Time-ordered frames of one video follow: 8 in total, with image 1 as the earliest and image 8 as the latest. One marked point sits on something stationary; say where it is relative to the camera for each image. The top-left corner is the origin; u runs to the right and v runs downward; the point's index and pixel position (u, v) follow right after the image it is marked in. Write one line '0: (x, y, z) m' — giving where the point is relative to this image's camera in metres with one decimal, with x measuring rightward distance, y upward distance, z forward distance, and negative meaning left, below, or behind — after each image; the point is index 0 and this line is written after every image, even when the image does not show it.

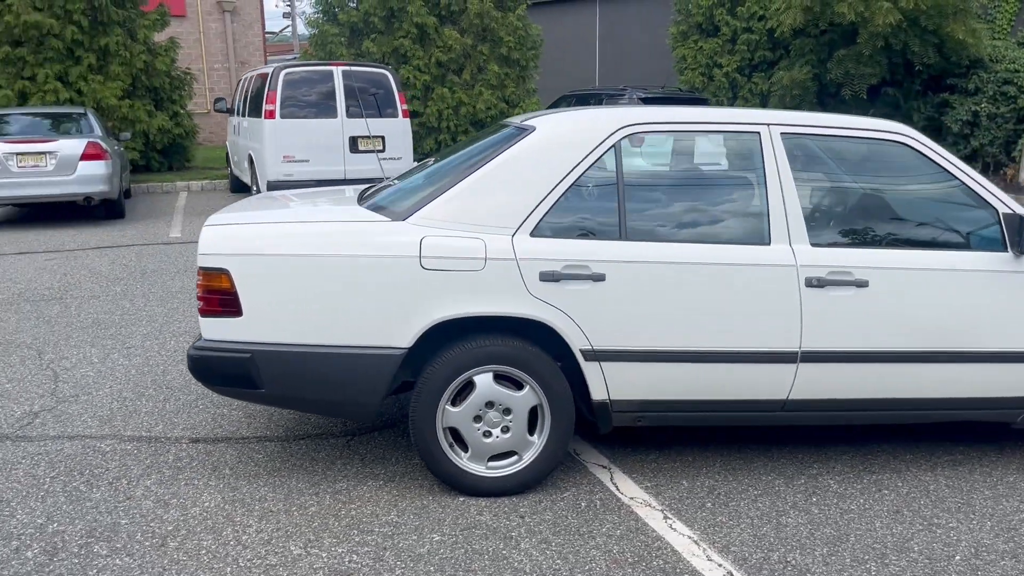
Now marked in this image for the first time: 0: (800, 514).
0: (+1.3, -1.0, +4.0) m
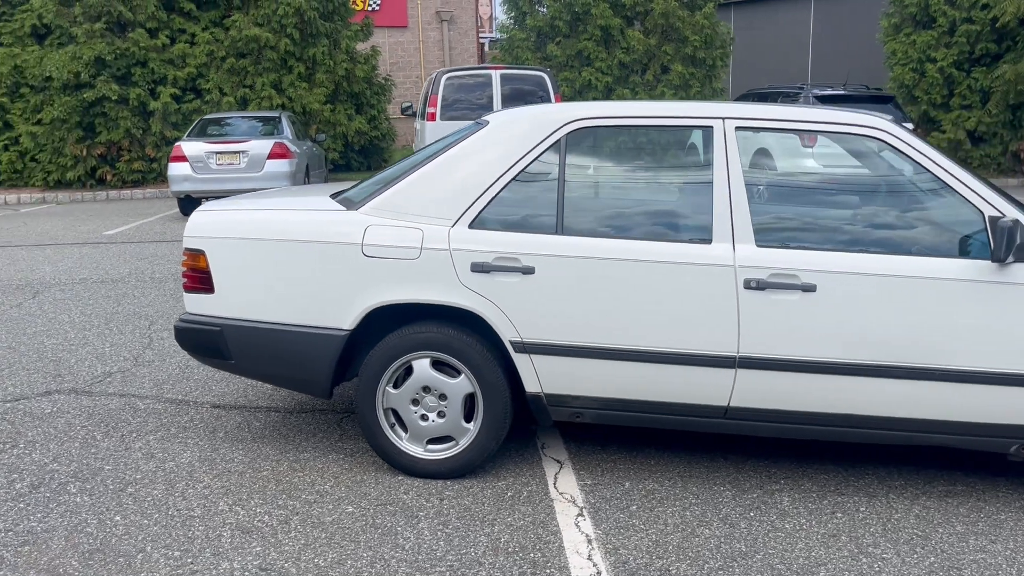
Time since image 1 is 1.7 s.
0: (+0.9, -1.0, +3.8) m
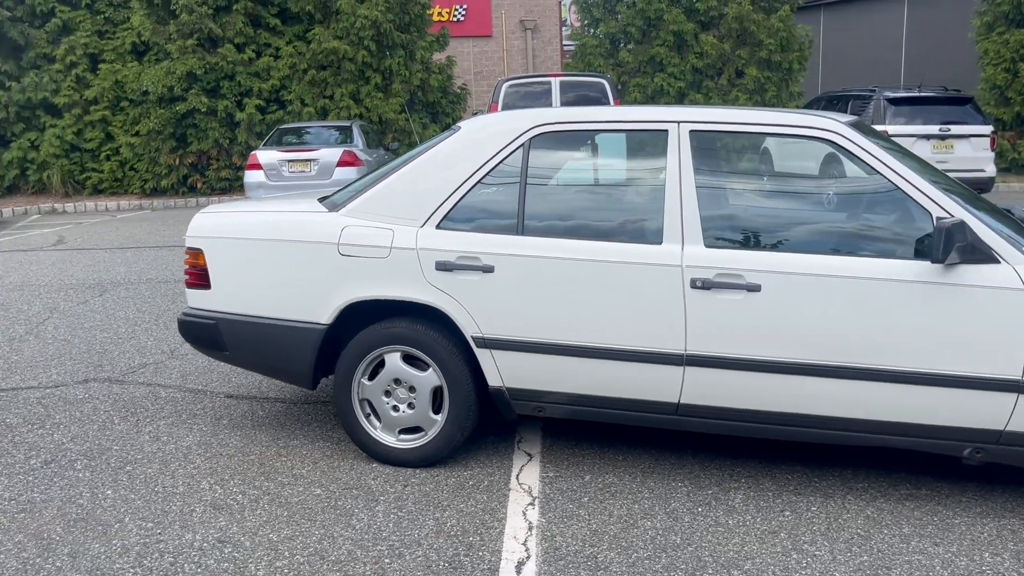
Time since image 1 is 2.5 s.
0: (+0.7, -1.0, +3.9) m
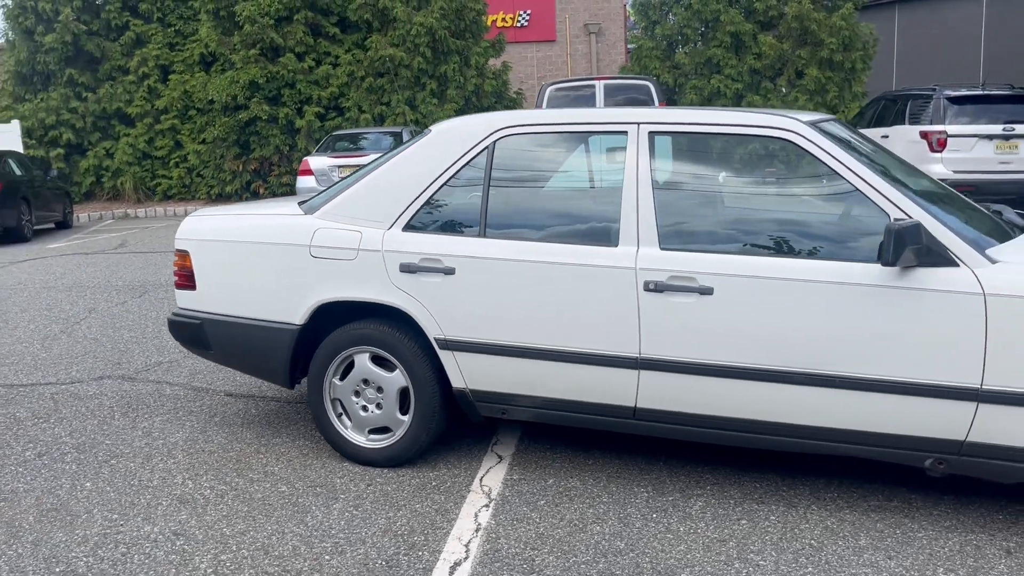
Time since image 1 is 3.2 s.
0: (+0.4, -1.0, +3.8) m
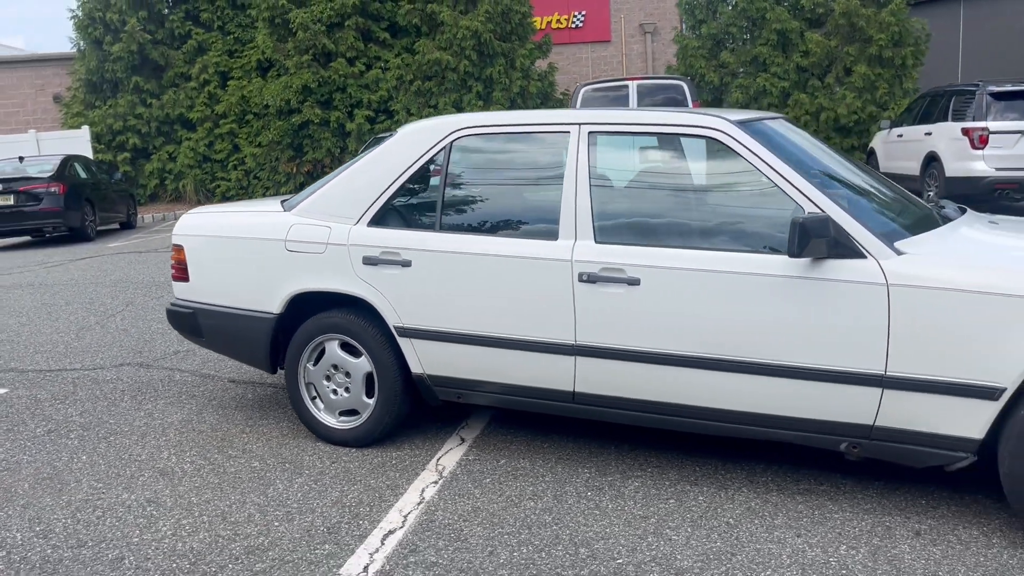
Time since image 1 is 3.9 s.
0: (+0.2, -1.0, +4.0) m
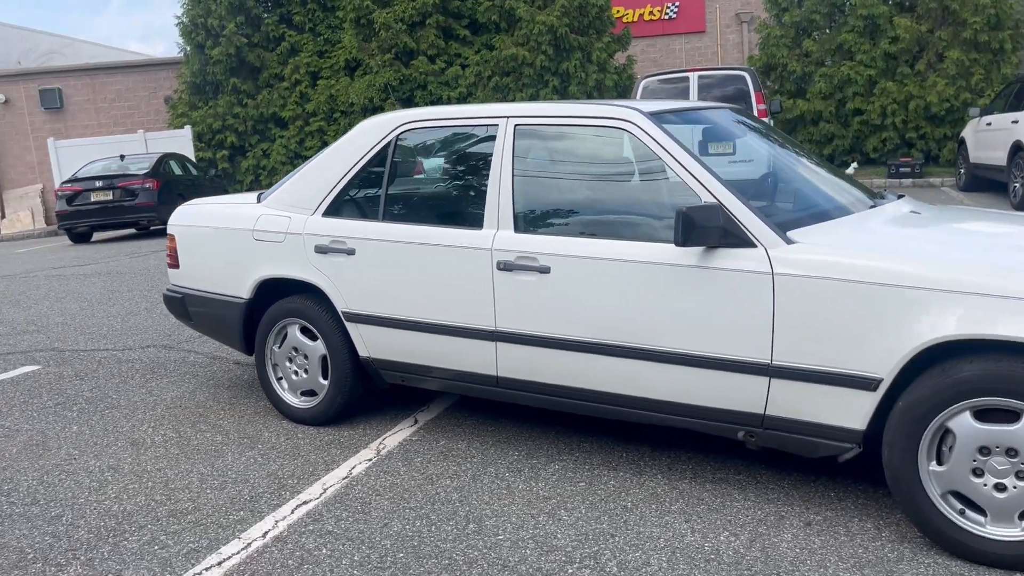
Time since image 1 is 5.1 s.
0: (-0.2, -0.9, +4.2) m
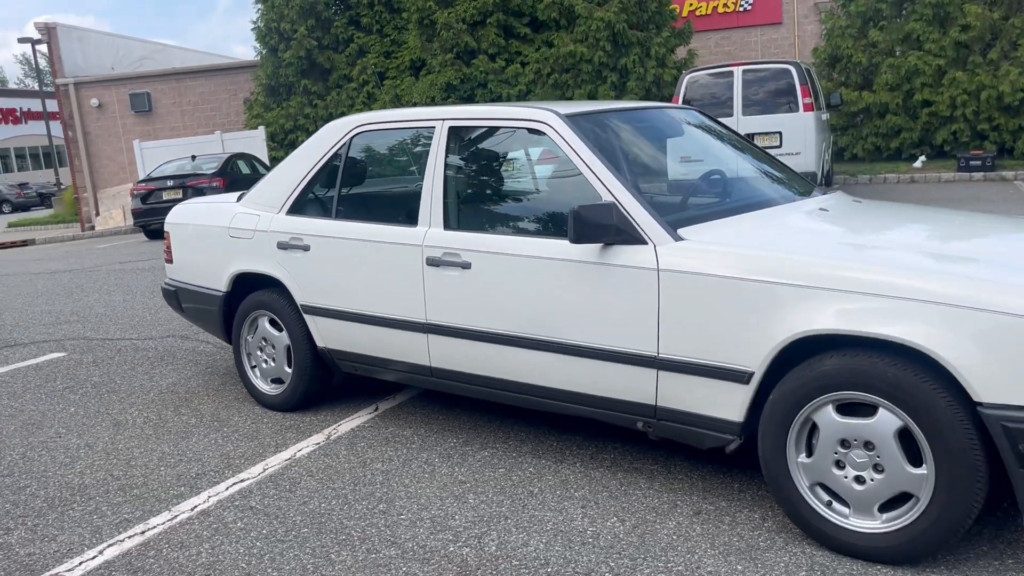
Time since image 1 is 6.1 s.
0: (-0.6, -0.9, +4.5) m
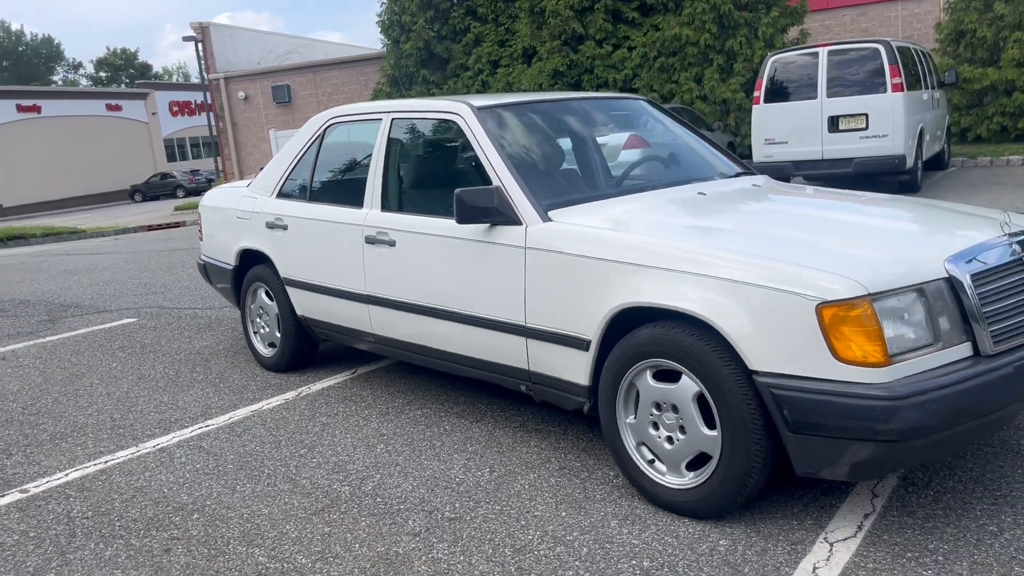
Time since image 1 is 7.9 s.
0: (-1.0, -0.7, +5.0) m
